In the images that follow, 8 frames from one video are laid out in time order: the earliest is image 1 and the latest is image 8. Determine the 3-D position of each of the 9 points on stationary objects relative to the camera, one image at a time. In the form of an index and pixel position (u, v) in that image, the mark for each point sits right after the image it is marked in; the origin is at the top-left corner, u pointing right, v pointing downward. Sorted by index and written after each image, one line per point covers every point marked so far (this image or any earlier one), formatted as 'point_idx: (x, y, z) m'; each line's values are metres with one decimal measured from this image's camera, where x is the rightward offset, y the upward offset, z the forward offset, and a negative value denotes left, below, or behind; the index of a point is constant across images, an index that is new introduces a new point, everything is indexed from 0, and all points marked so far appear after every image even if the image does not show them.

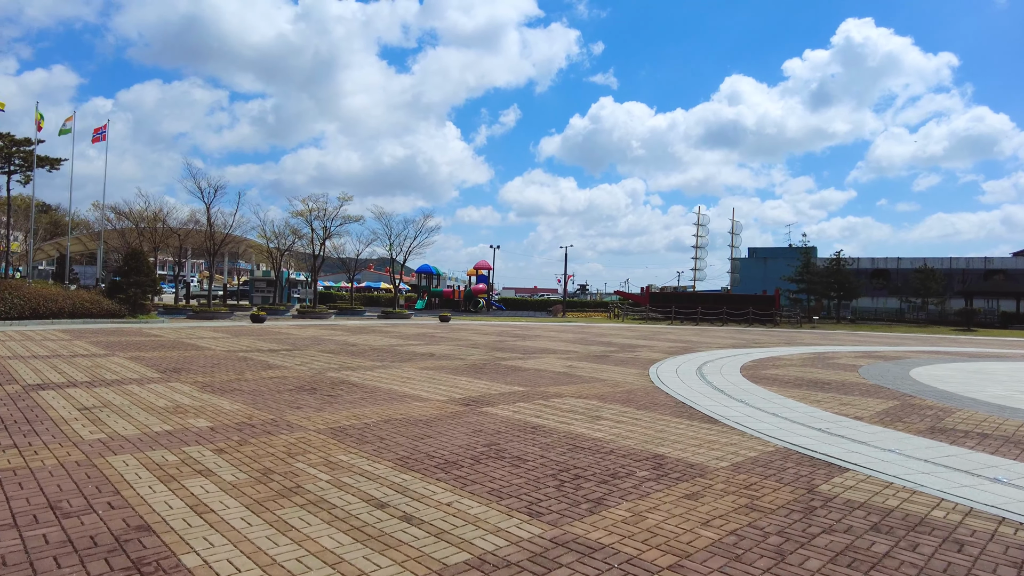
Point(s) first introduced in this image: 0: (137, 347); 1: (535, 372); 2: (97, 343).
0: (-9.6, -1.5, +16.6) m
1: (+0.5, -1.8, +14.1) m
2: (-11.0, -1.5, +17.4) m
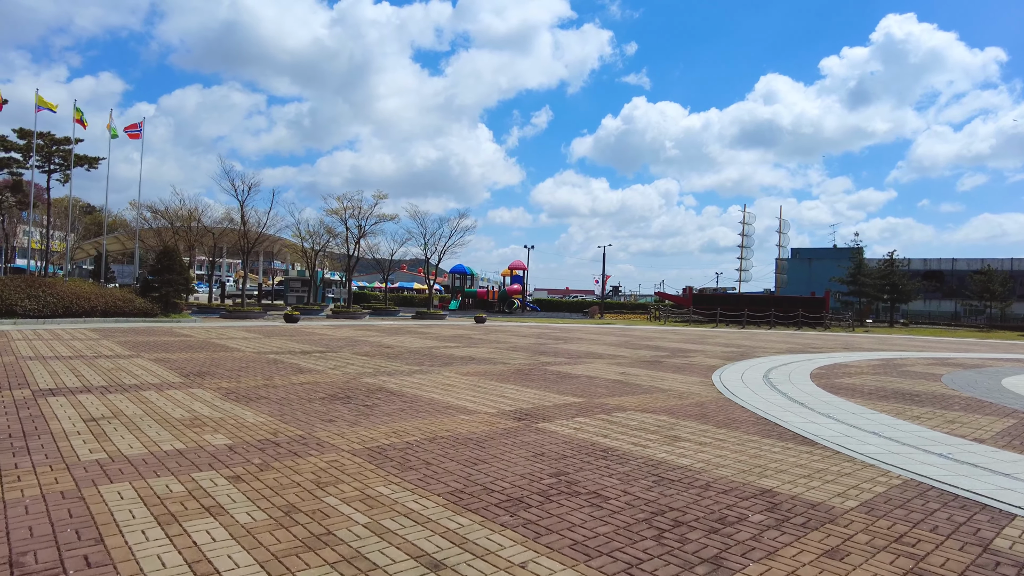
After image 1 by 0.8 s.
0: (-8.5, -1.5, +15.9) m
1: (+1.5, -1.8, +12.8) m
2: (-9.9, -1.4, +16.7) m
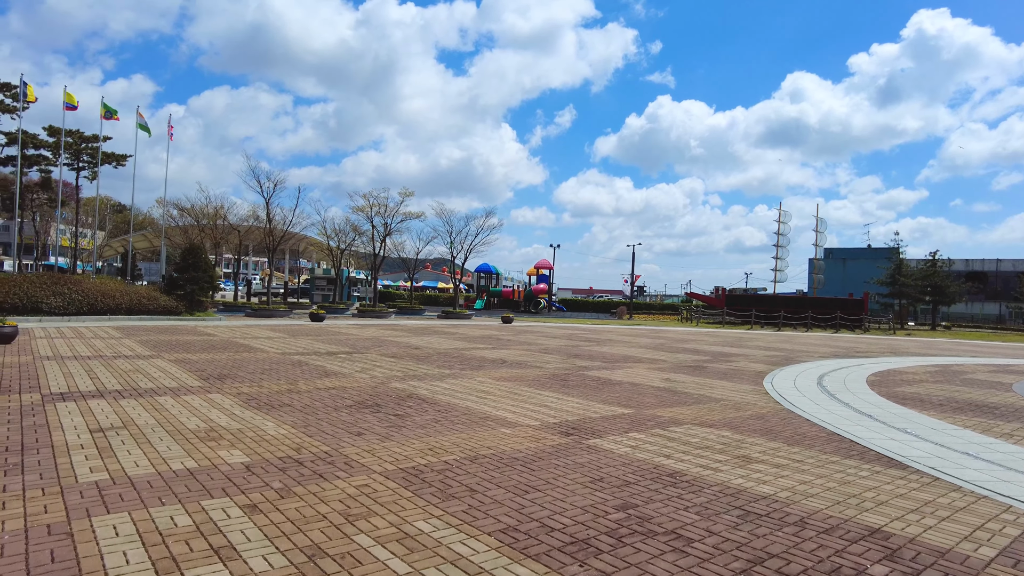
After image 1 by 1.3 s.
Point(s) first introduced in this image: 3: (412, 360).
0: (-7.7, -1.4, +15.3) m
1: (+2.2, -1.8, +11.9) m
2: (-9.0, -1.4, +16.2) m
3: (-2.3, -1.6, +14.9) m
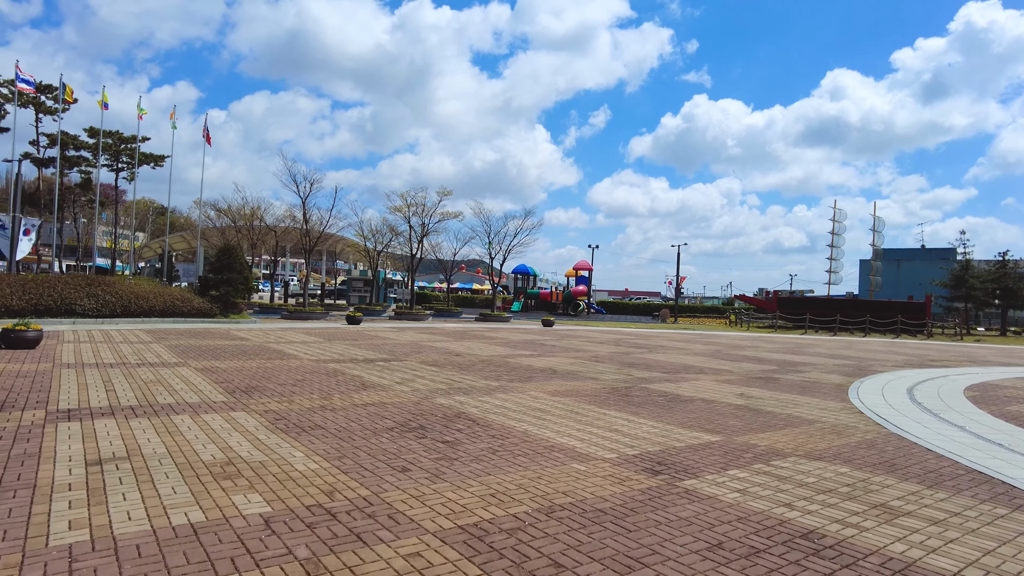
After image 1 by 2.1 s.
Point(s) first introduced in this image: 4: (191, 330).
0: (-6.6, -1.5, +14.4) m
1: (+3.1, -1.9, +10.5) m
2: (-7.9, -1.4, +15.4) m
3: (-1.2, -1.7, +13.7) m
4: (-9.7, -1.3, +19.8) m
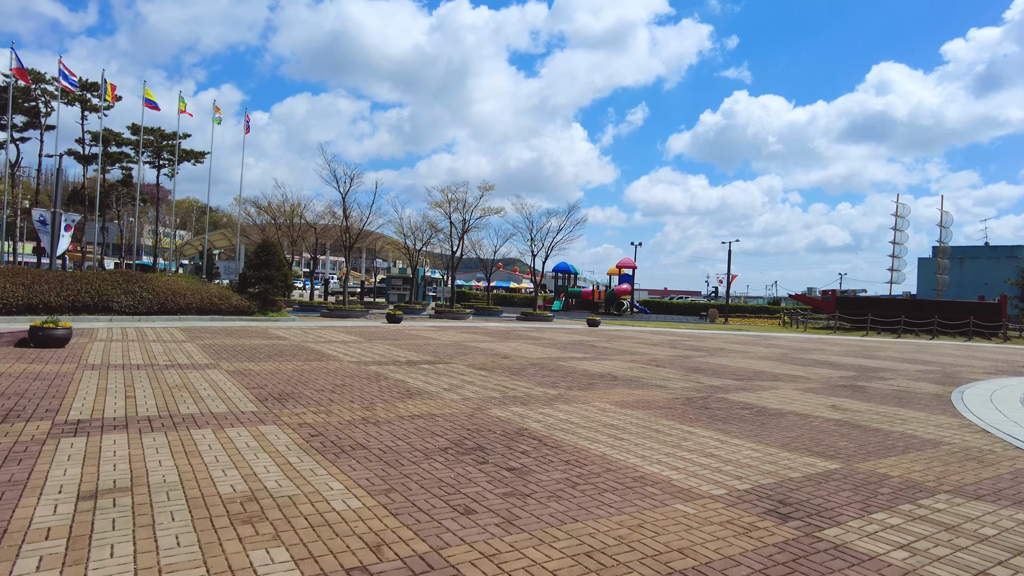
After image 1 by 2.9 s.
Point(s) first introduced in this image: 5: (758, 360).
0: (-5.4, -1.4, +13.5) m
1: (+4.0, -1.8, +9.1) m
2: (-6.7, -1.3, +14.5) m
3: (-0.1, -1.6, +12.5) m
4: (-8.3, -1.2, +19.1) m
5: (+7.0, -2.0, +18.7) m
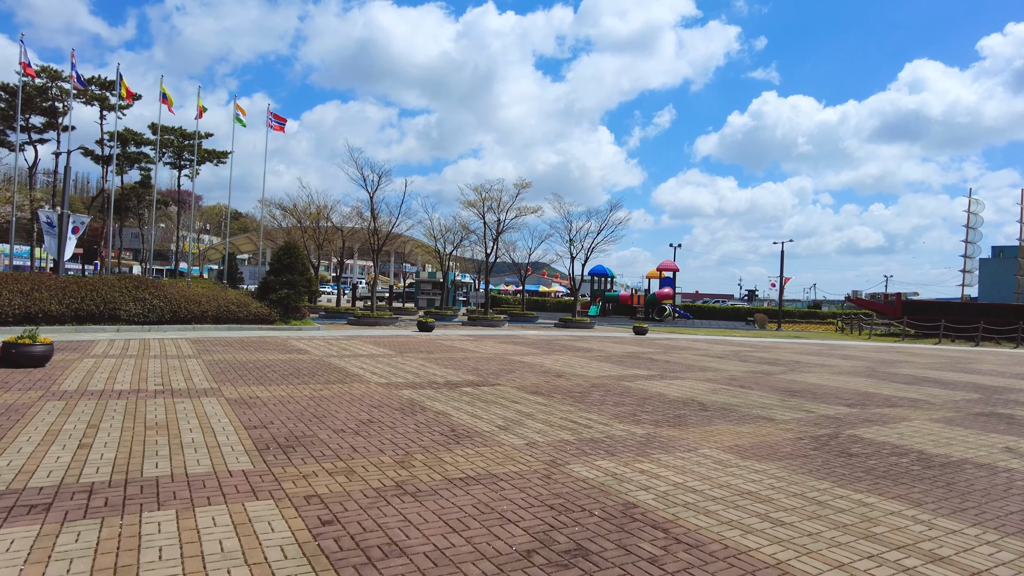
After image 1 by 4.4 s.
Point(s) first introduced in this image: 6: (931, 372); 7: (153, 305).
0: (-4.4, -1.5, +11.4) m
1: (+4.9, -1.9, +6.5) m
2: (-5.6, -1.5, +12.5) m
3: (+0.9, -1.7, +10.2) m
4: (-7.0, -1.4, +17.1) m
5: (+8.3, -2.1, +16.0) m
6: (+11.6, -2.3, +18.1) m
7: (-10.9, -0.5, +19.8) m
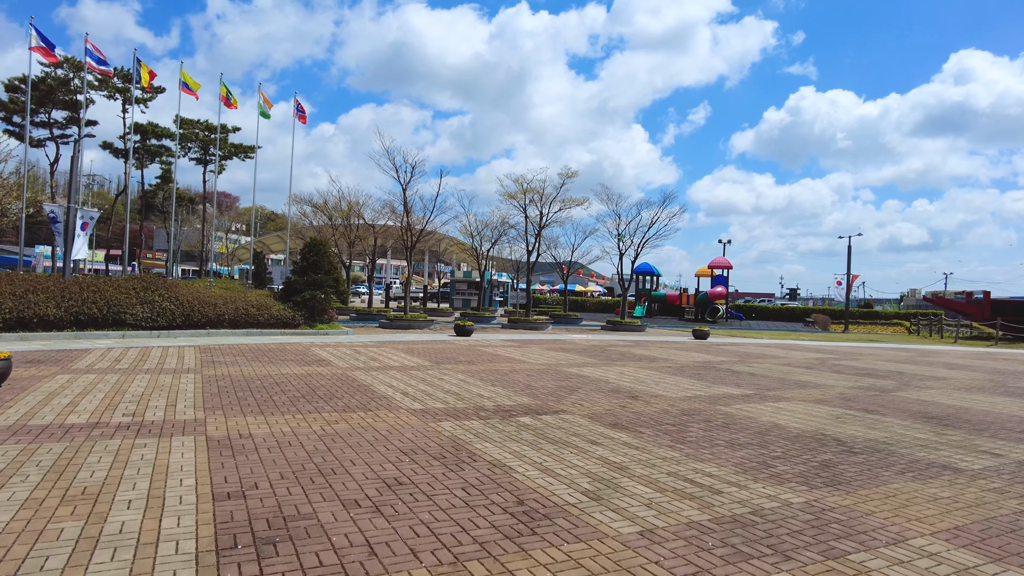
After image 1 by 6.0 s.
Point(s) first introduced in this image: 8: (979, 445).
0: (-3.4, -1.5, +9.0) m
1: (+5.5, -1.9, +3.7) m
2: (-4.6, -1.5, +10.2) m
3: (+1.8, -1.7, +7.6) m
4: (-5.8, -1.4, +14.9) m
5: (+9.4, -2.1, +13.0) m
6: (+12.9, -2.2, +15.0) m
7: (-9.5, -0.6, +17.7) m
8: (+5.8, -1.9, +8.1) m
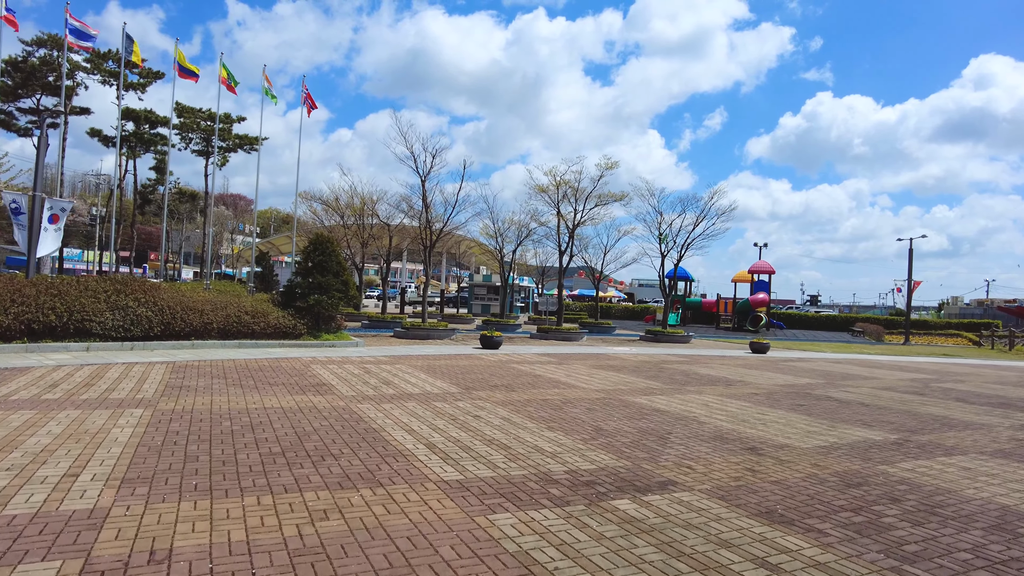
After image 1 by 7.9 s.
0: (-2.7, -1.6, +6.0) m
1: (+6.2, -1.9, +0.5) m
2: (-3.8, -1.6, +7.2) m
3: (+2.5, -1.8, +4.4) m
4: (-4.9, -1.5, +11.9) m
5: (+10.3, -2.2, +9.7) m
6: (+13.8, -2.4, +11.6) m
7: (-8.5, -0.6, +14.8) m
8: (+6.6, -2.0, +4.9) m
